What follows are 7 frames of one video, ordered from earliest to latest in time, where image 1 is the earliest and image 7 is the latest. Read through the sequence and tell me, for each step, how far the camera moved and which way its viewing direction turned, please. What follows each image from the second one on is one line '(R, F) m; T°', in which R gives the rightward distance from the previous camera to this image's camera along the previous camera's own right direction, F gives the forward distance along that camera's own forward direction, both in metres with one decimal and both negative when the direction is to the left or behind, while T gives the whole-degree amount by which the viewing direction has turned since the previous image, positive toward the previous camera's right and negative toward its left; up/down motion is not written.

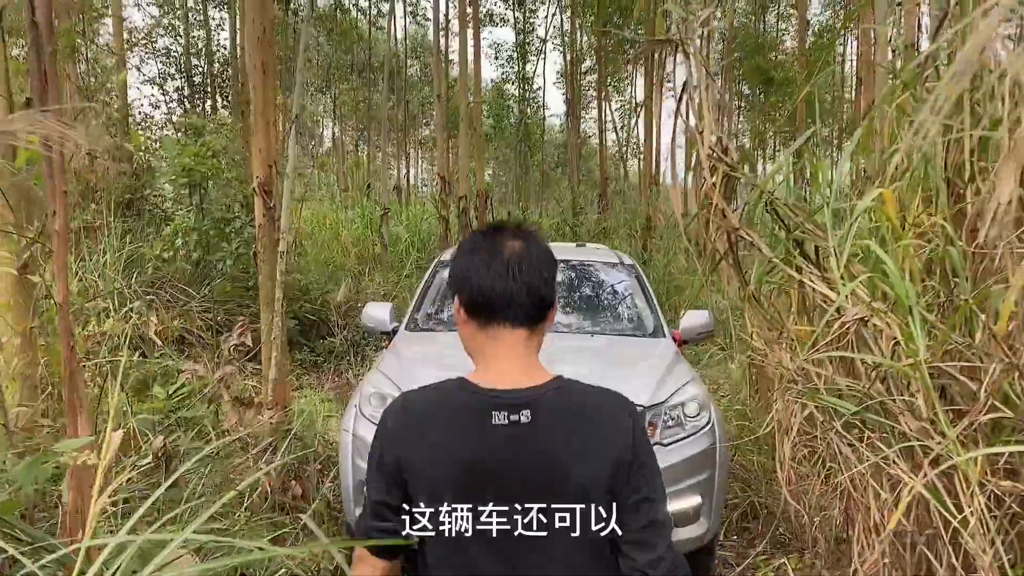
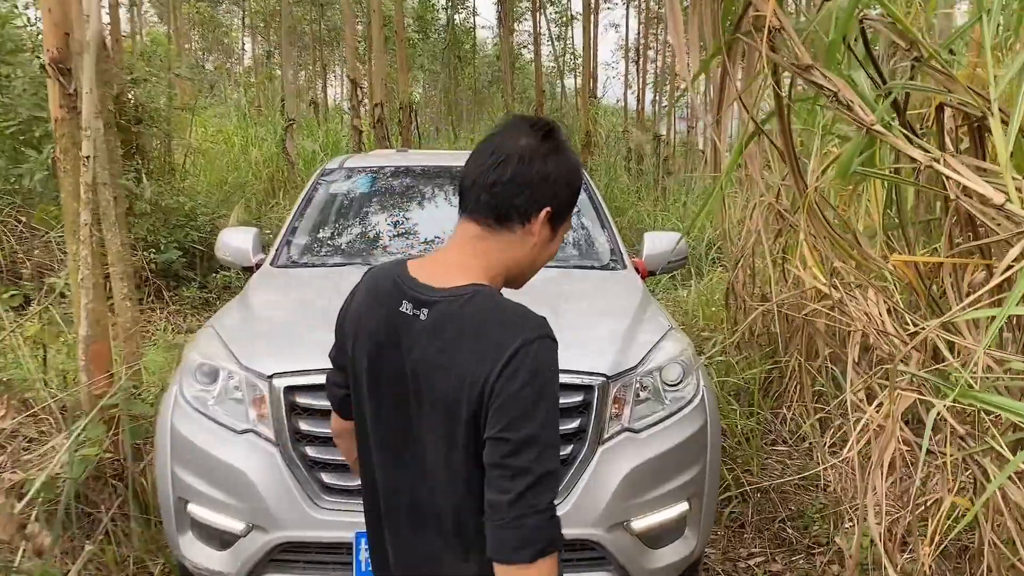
(+0.1, +0.9) m; +5°
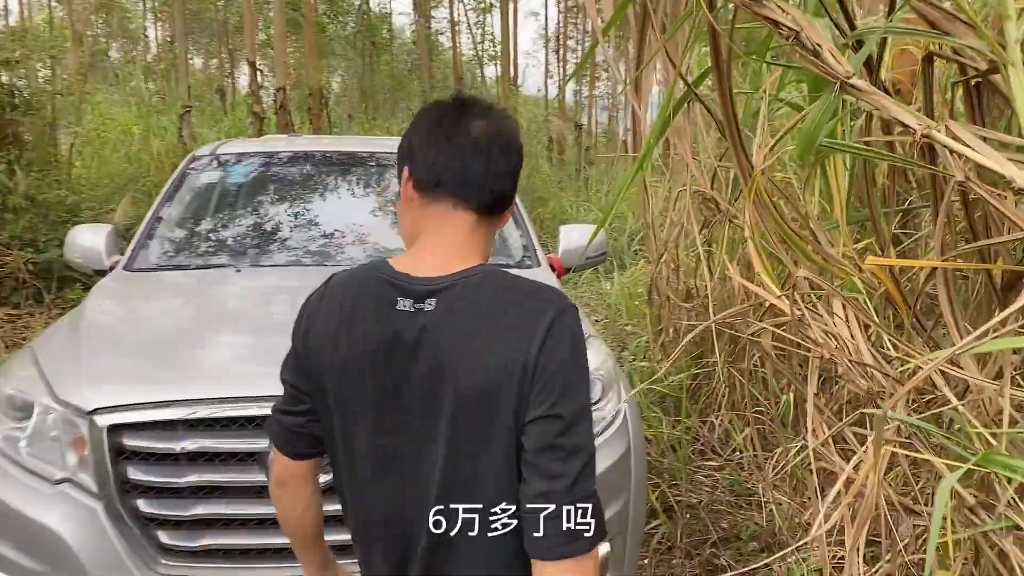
(+0.1, +0.3) m; +6°
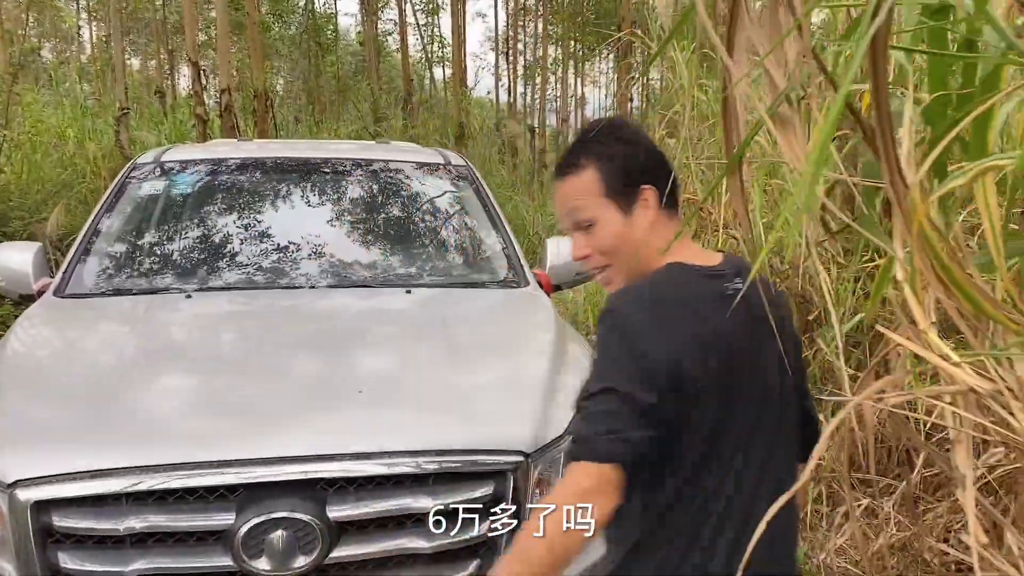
(-0.1, +0.2) m; +4°
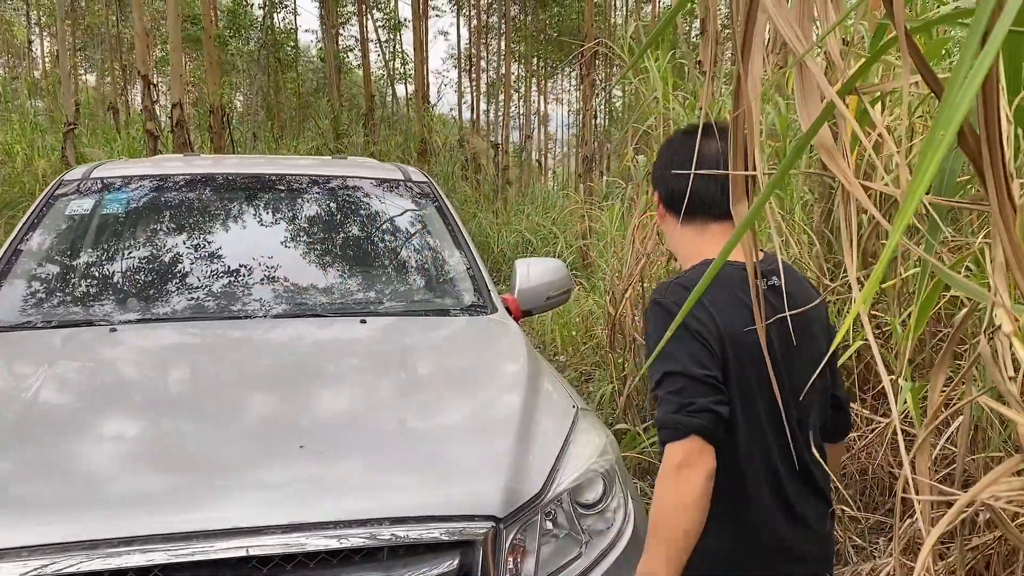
(0.0, +0.2) m; +3°
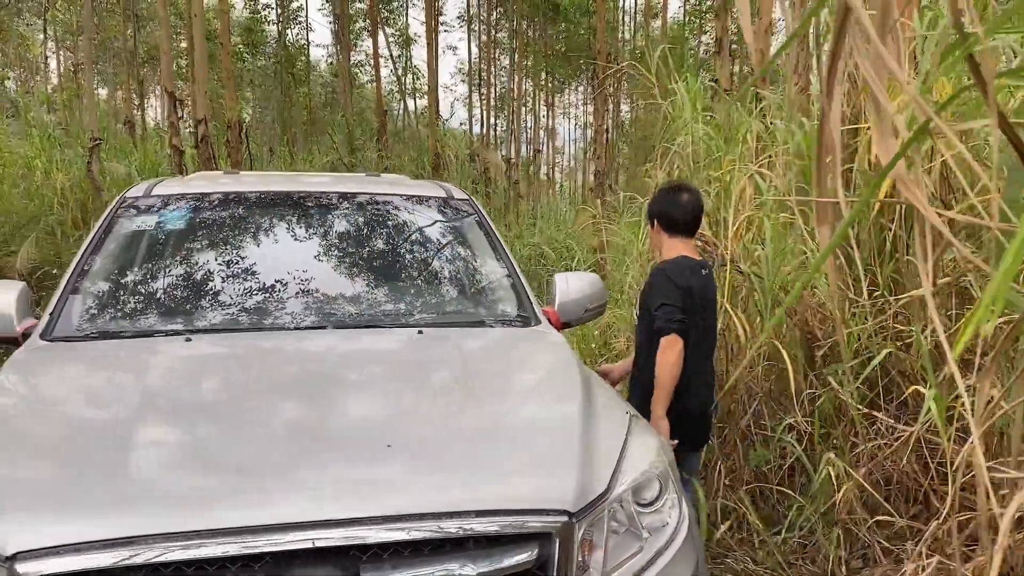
(-0.1, -0.1) m; -1°
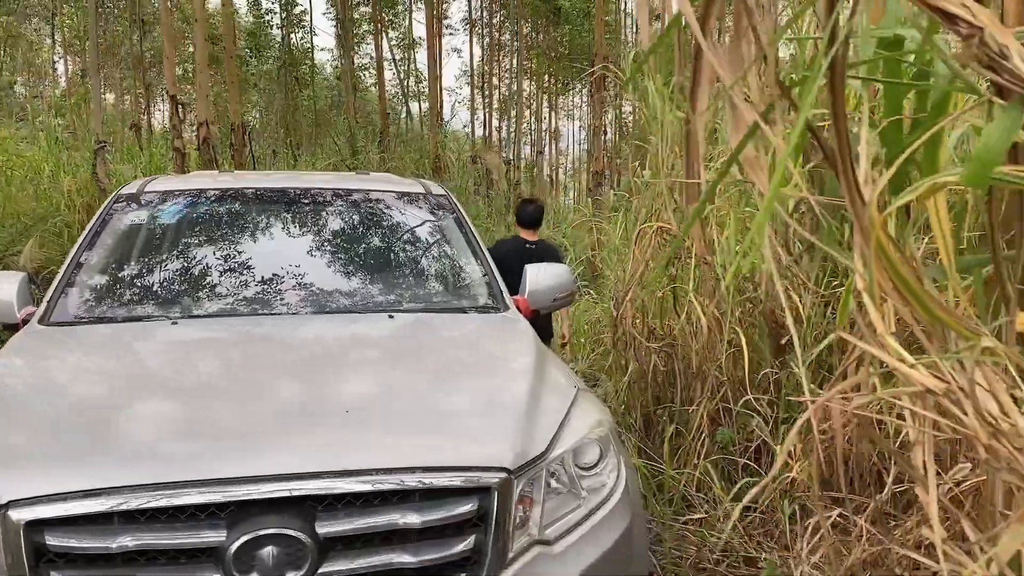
(+0.1, -0.1) m; 0°
